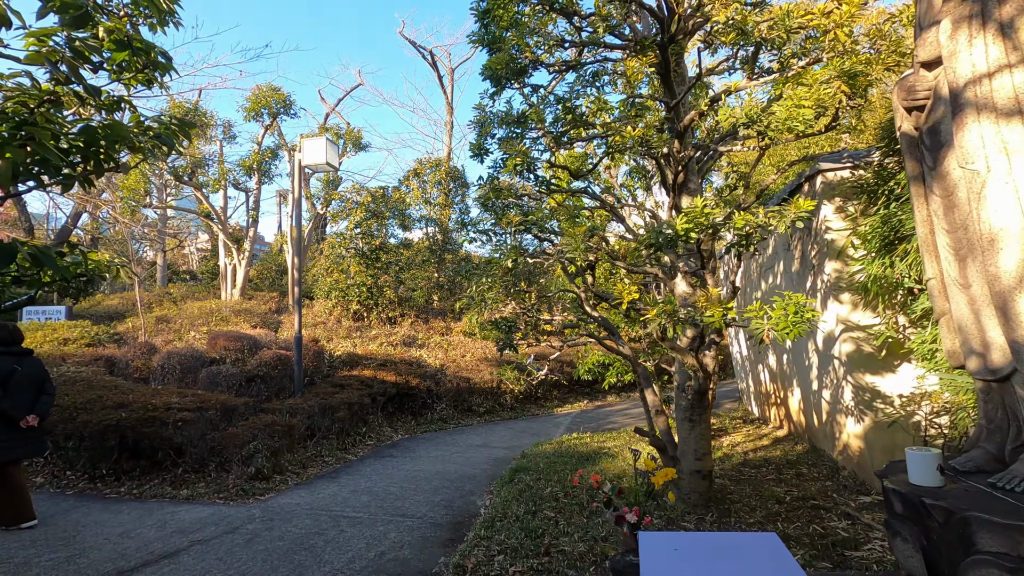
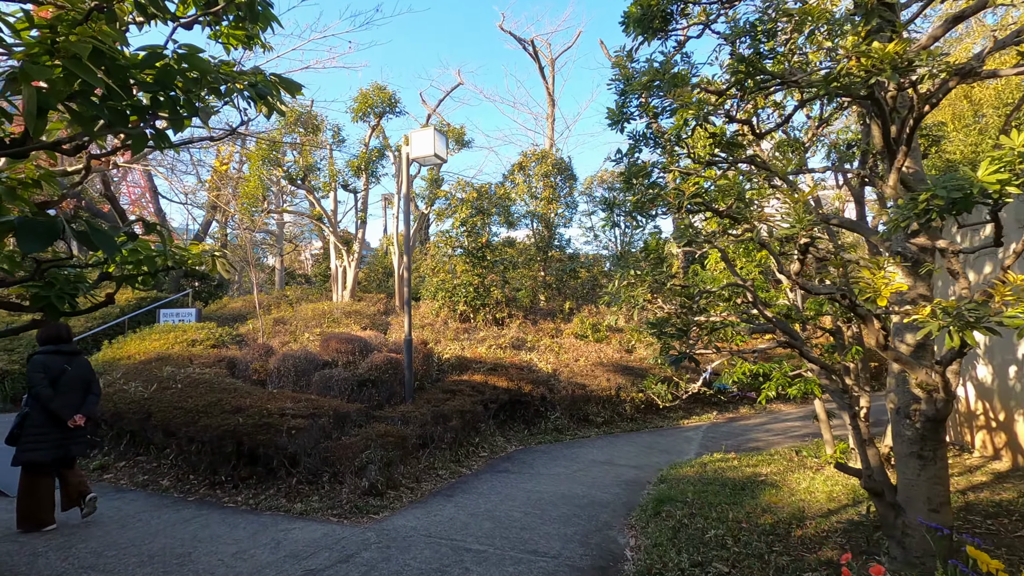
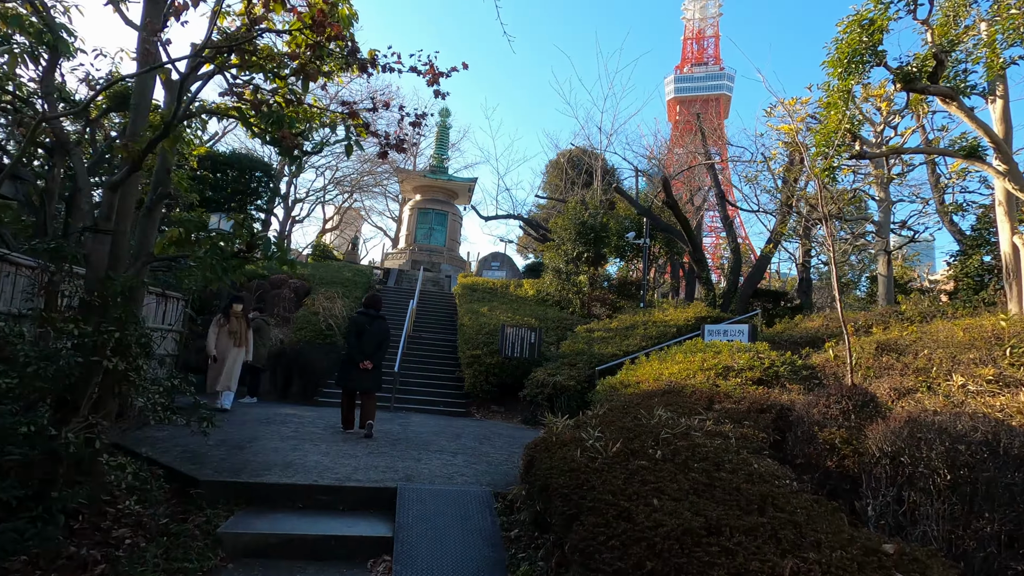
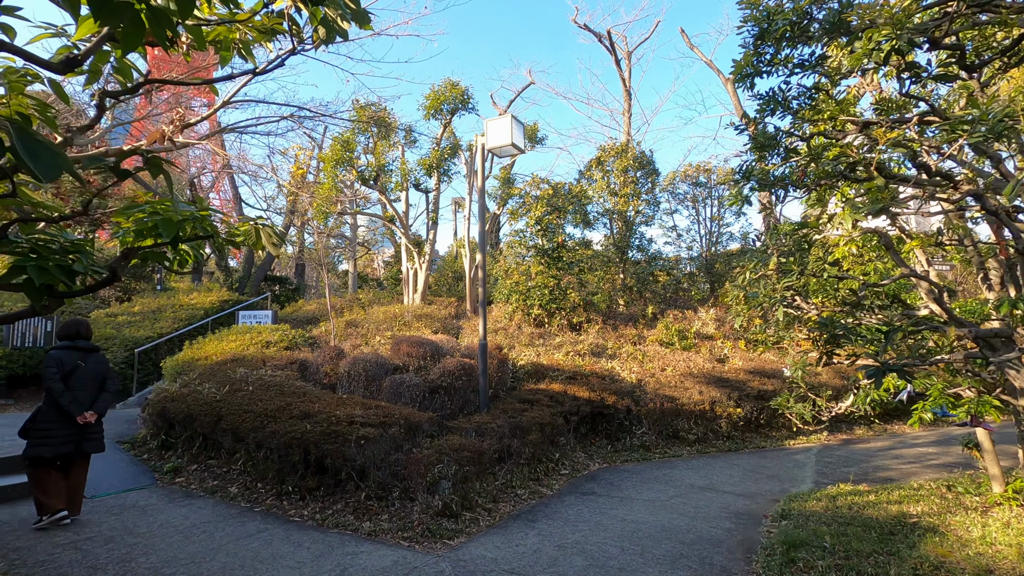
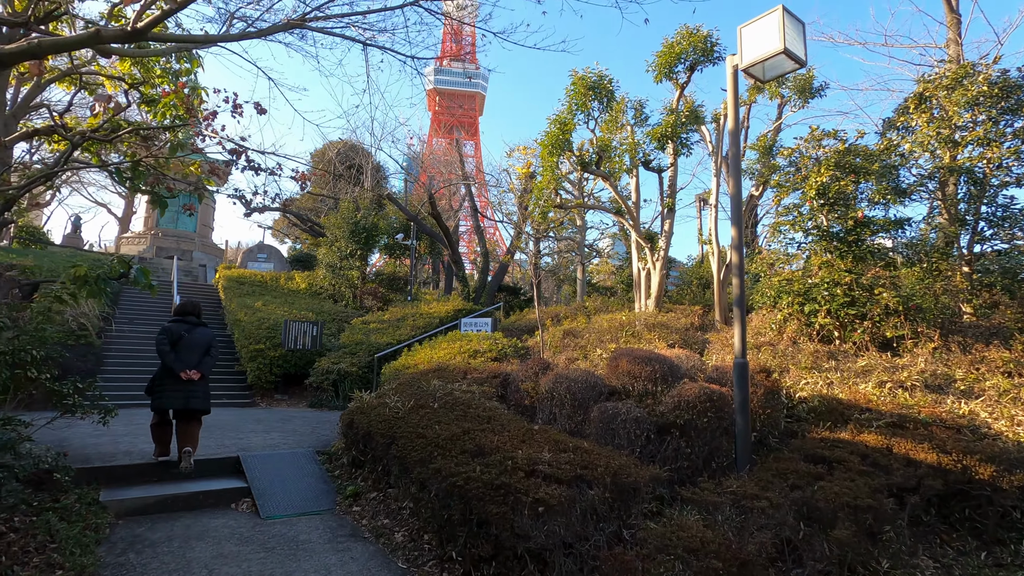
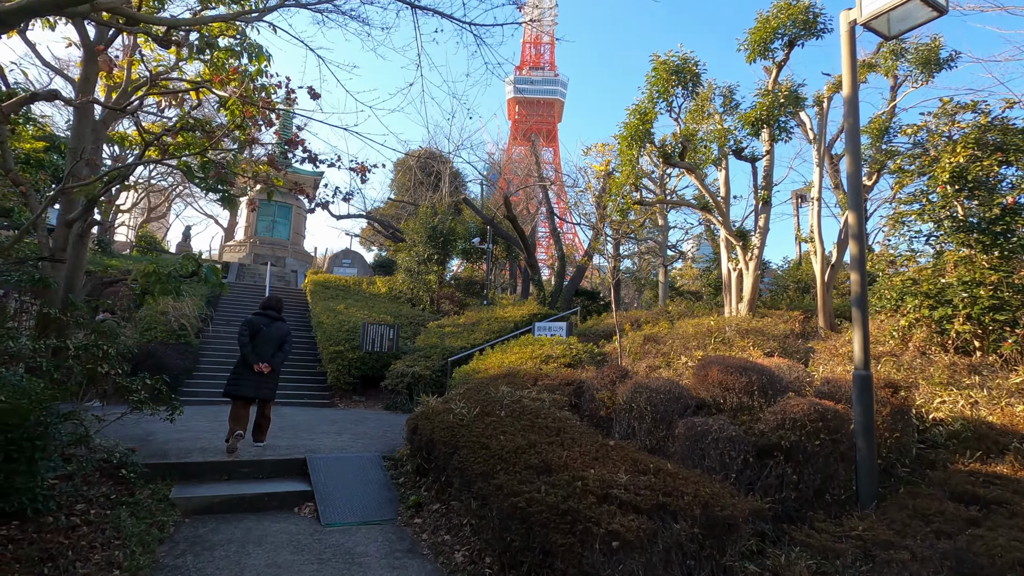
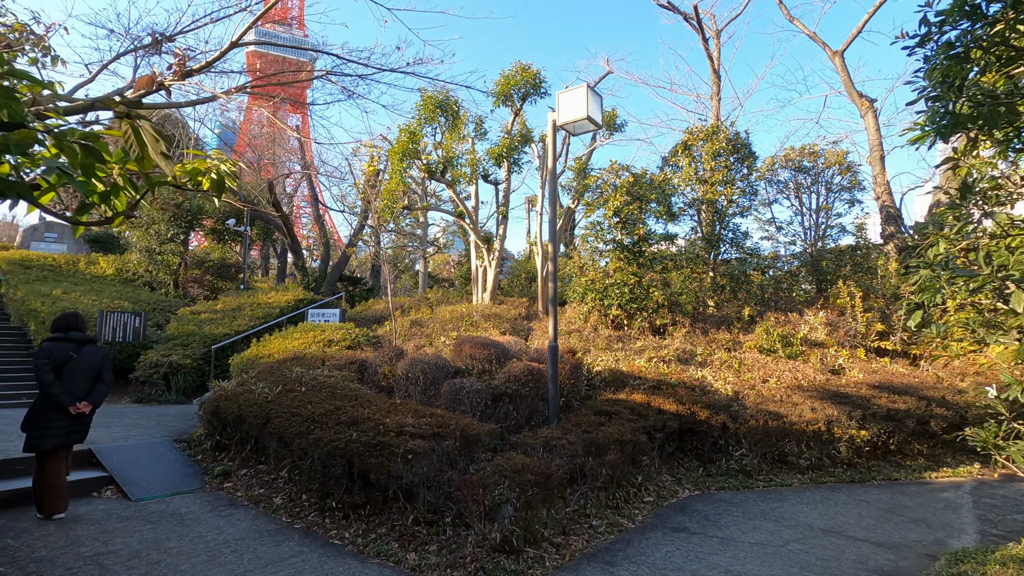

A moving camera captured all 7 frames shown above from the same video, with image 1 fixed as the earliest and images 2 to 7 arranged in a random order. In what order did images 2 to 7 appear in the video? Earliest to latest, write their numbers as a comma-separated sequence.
2, 4, 7, 5, 6, 3
